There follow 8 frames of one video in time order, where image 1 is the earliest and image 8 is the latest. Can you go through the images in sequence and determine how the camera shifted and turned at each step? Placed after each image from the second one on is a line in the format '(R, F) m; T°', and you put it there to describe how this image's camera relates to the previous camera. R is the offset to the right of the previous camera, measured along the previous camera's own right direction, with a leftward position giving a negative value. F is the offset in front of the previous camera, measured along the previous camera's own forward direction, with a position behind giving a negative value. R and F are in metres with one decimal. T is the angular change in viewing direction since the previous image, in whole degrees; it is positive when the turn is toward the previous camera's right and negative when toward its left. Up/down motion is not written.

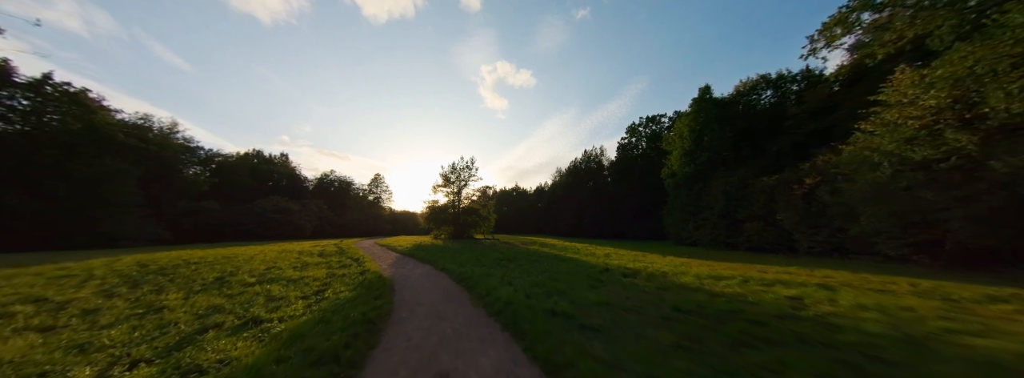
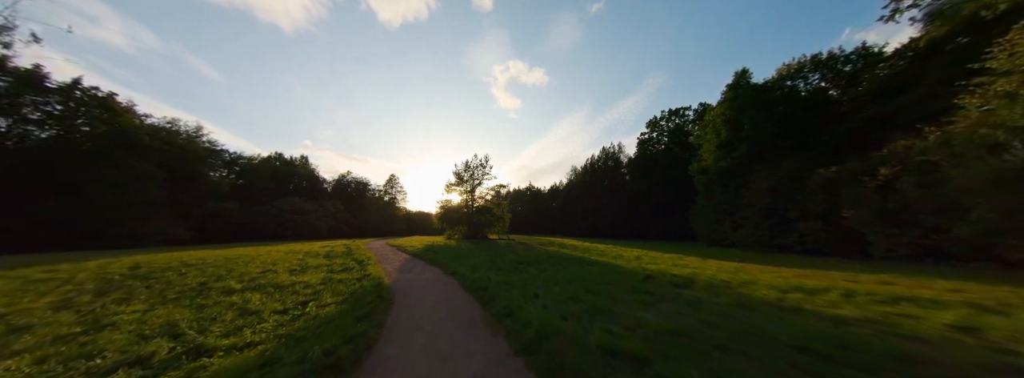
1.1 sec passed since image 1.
(-0.3, +1.7) m; -3°
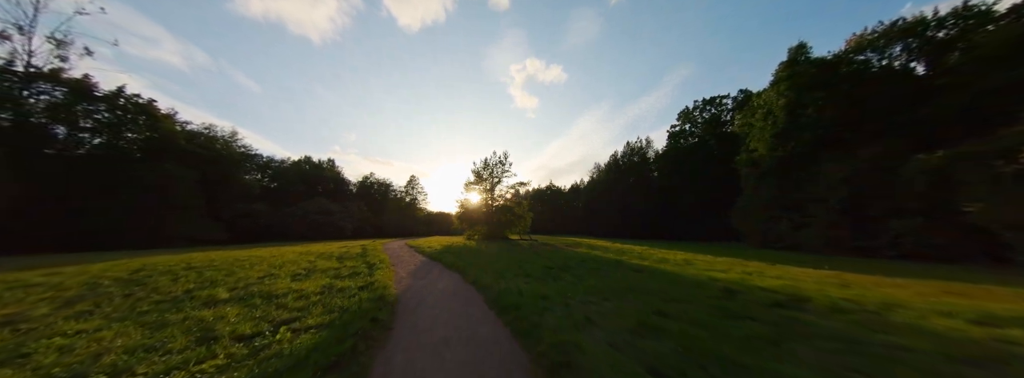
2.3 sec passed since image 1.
(-0.5, +1.9) m; -4°
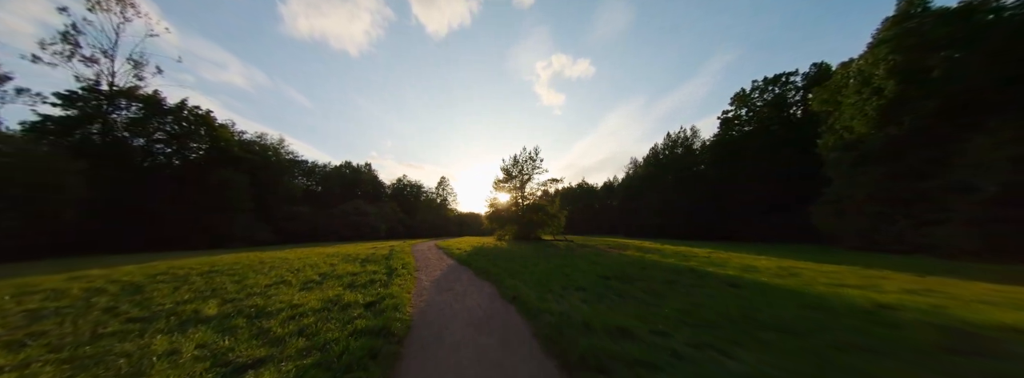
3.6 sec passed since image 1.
(-0.6, +2.2) m; -7°
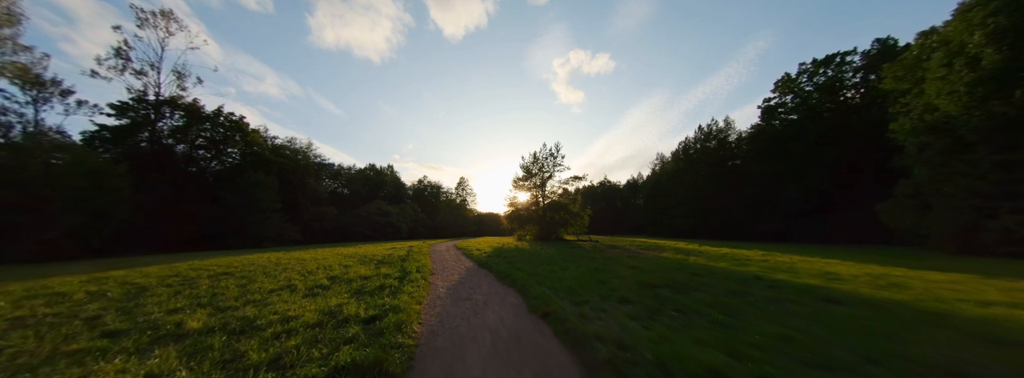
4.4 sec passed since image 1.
(-0.3, +1.3) m; -4°
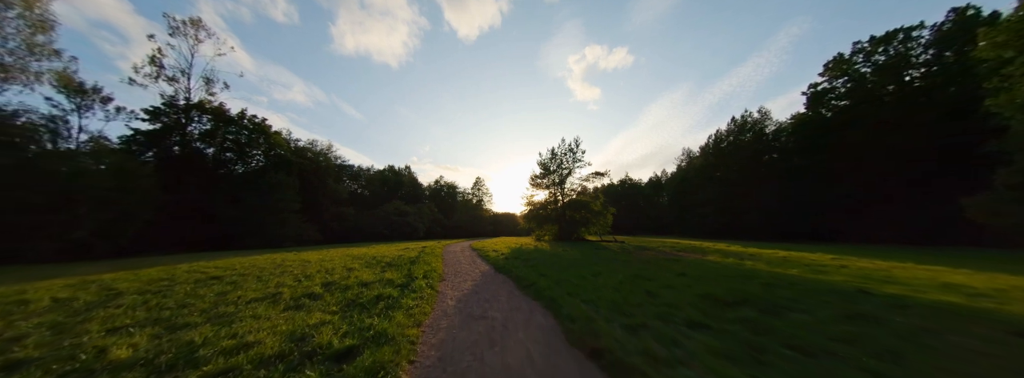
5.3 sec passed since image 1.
(-0.2, +1.6) m; -4°
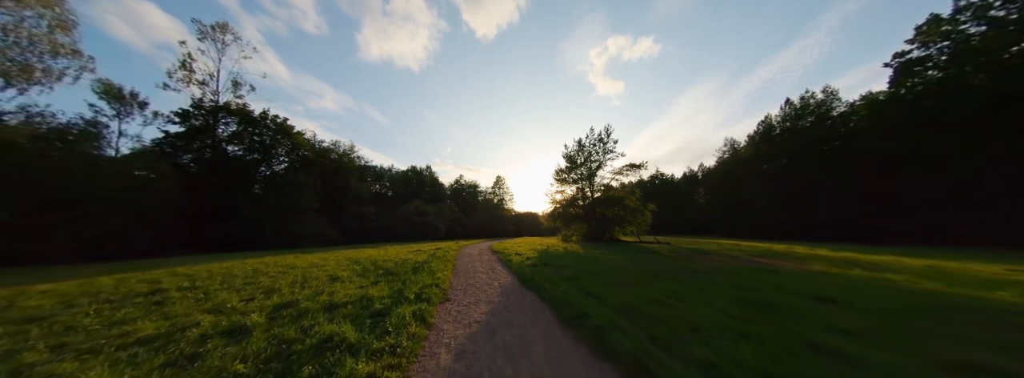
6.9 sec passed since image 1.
(-0.3, +2.7) m; -5°
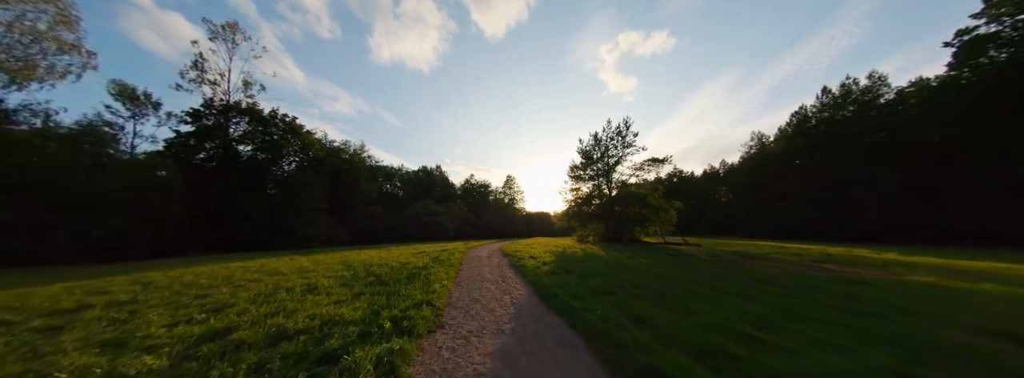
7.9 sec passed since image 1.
(-0.1, +1.7) m; -3°
